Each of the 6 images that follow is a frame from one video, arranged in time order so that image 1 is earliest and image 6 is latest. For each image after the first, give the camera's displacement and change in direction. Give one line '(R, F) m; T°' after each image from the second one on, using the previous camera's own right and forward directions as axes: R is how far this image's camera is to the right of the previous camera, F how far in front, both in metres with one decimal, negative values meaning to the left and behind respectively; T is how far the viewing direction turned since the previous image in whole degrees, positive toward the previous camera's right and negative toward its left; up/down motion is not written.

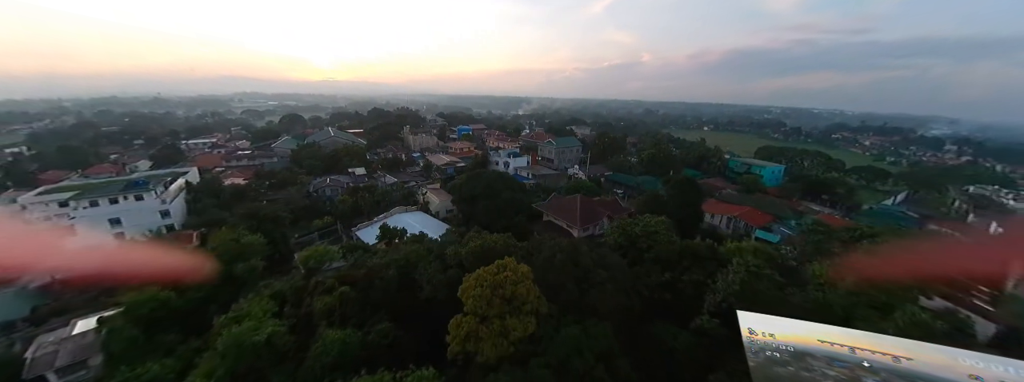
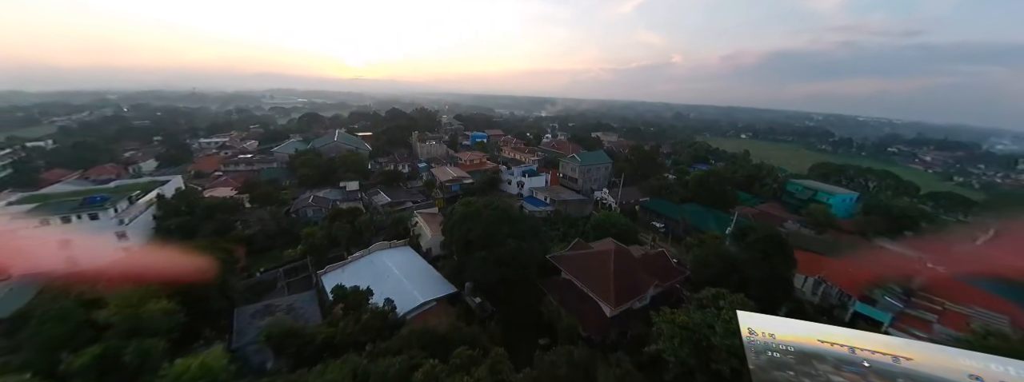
(+0.3, +3.0) m; -4°
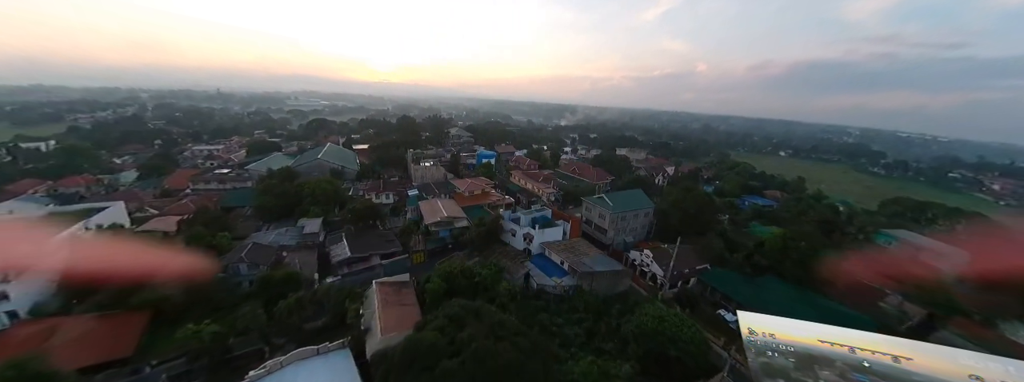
(+0.4, +4.1) m; -3°
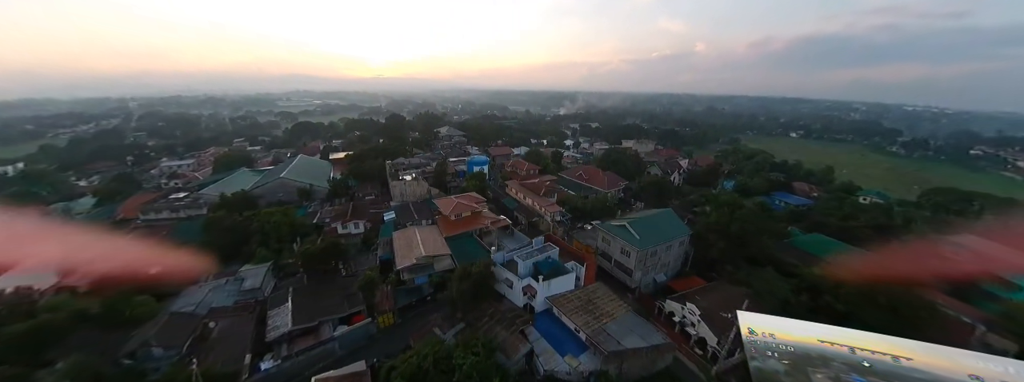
(+0.3, +2.9) m; 0°
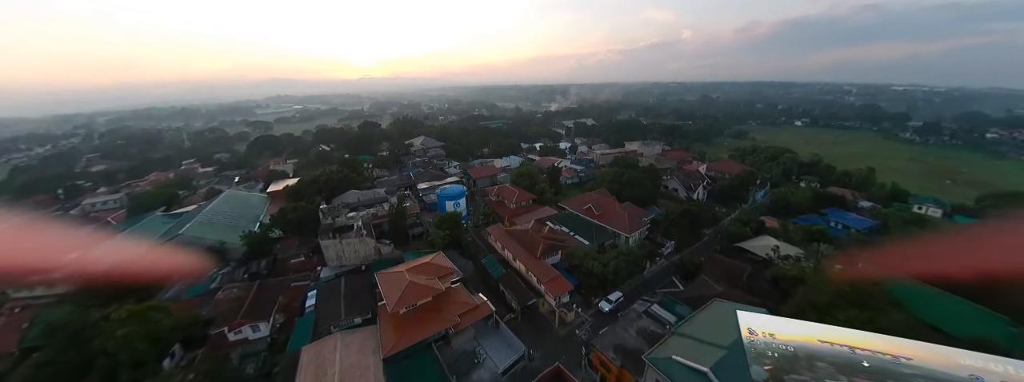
(+0.5, +4.6) m; +1°
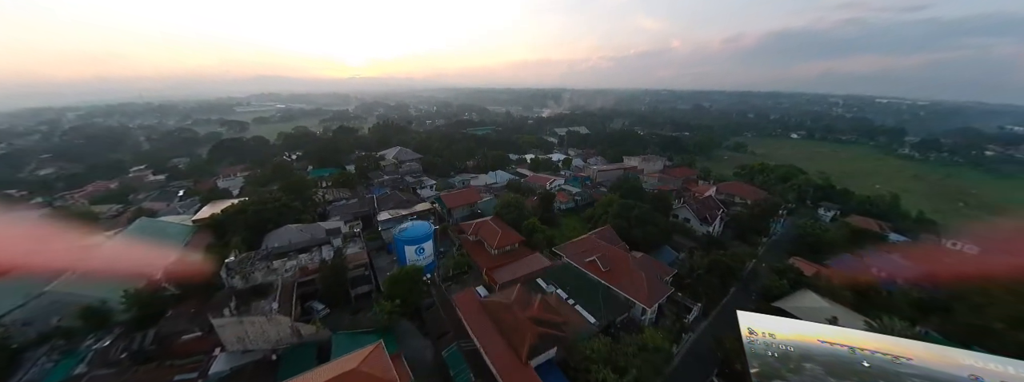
(+0.4, +3.1) m; +2°
